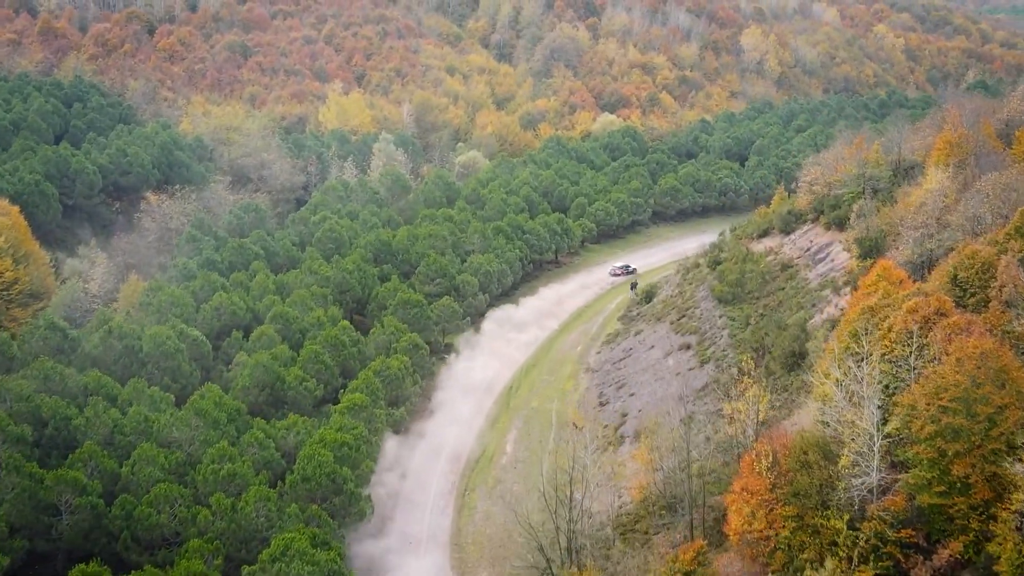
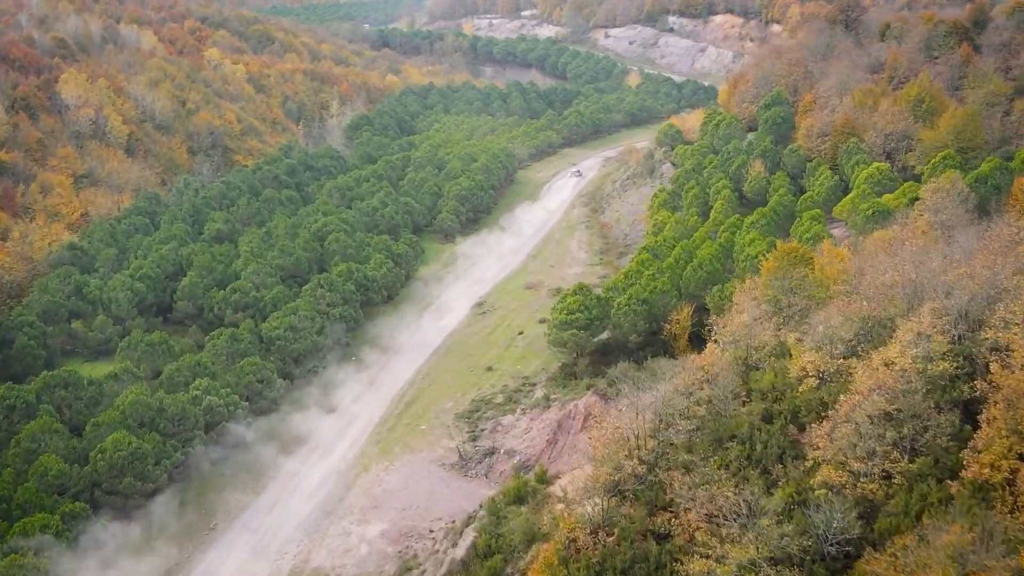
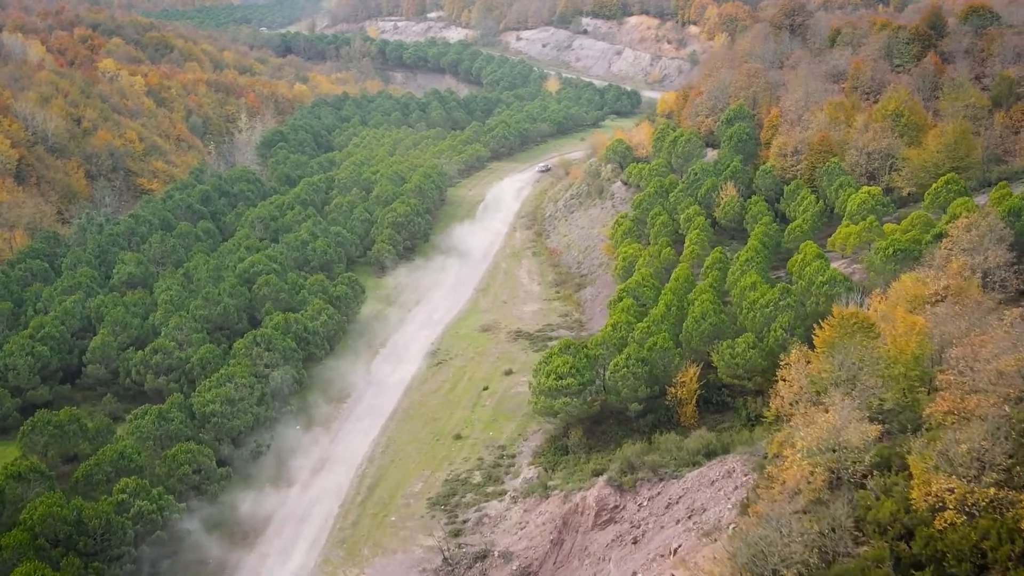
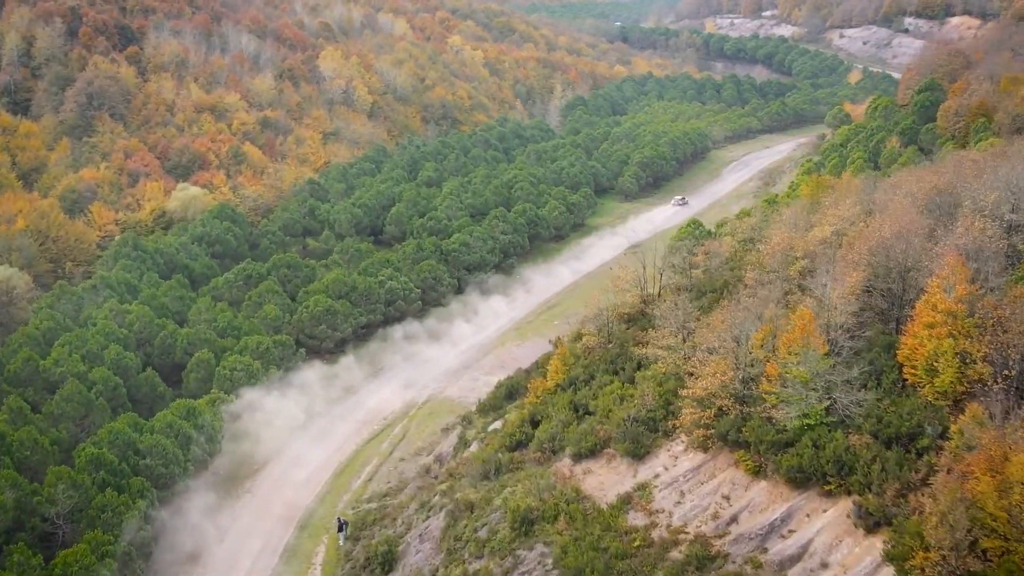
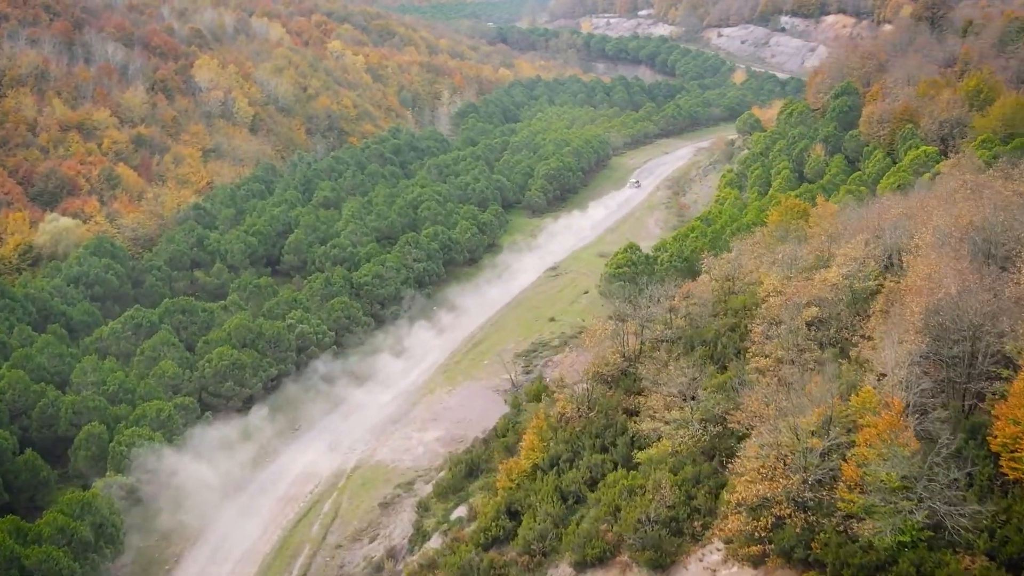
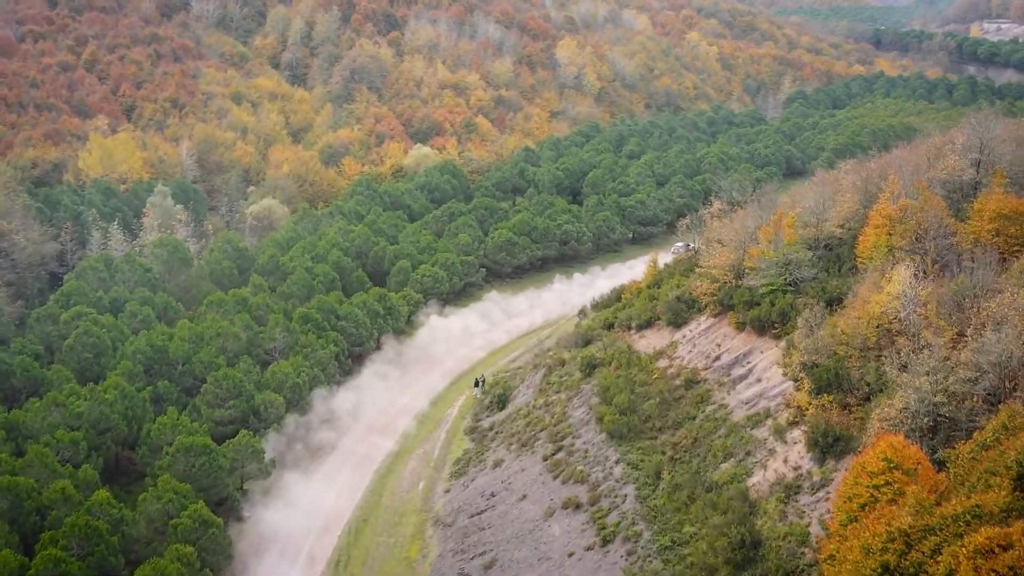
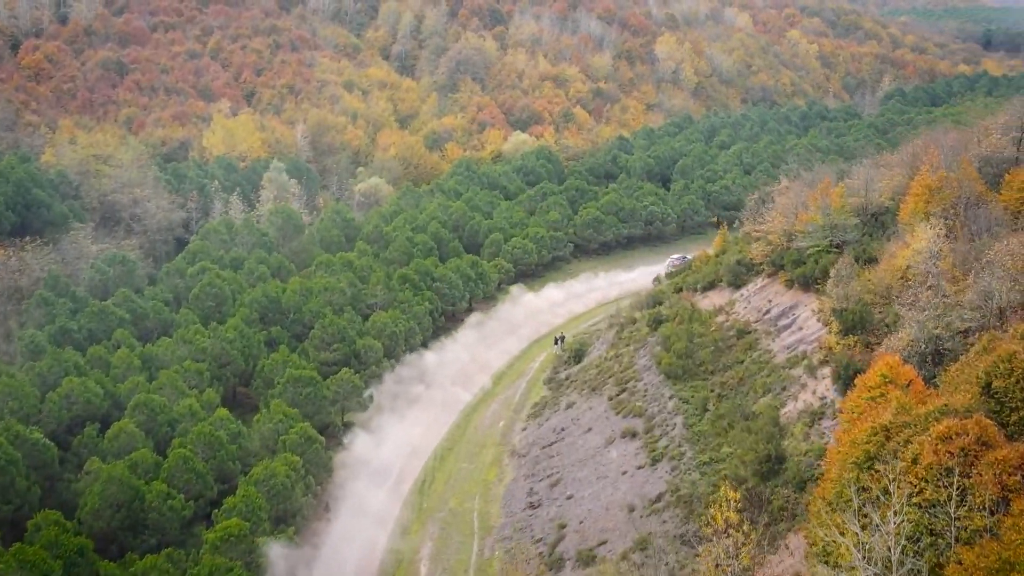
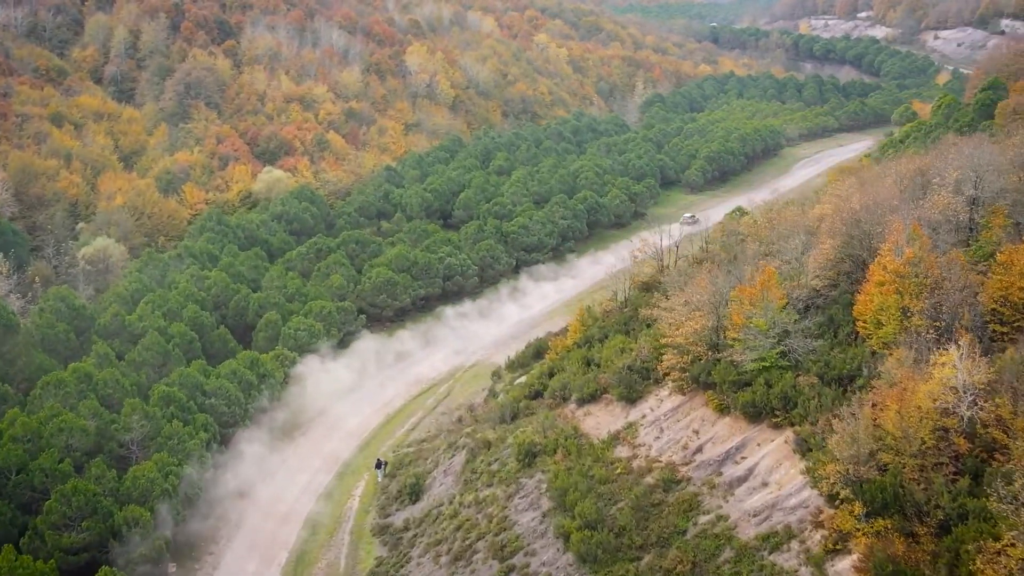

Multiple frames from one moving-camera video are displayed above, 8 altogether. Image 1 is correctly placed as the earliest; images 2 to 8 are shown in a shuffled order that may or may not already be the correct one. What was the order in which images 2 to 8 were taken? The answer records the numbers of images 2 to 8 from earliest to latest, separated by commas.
7, 6, 8, 4, 5, 2, 3
